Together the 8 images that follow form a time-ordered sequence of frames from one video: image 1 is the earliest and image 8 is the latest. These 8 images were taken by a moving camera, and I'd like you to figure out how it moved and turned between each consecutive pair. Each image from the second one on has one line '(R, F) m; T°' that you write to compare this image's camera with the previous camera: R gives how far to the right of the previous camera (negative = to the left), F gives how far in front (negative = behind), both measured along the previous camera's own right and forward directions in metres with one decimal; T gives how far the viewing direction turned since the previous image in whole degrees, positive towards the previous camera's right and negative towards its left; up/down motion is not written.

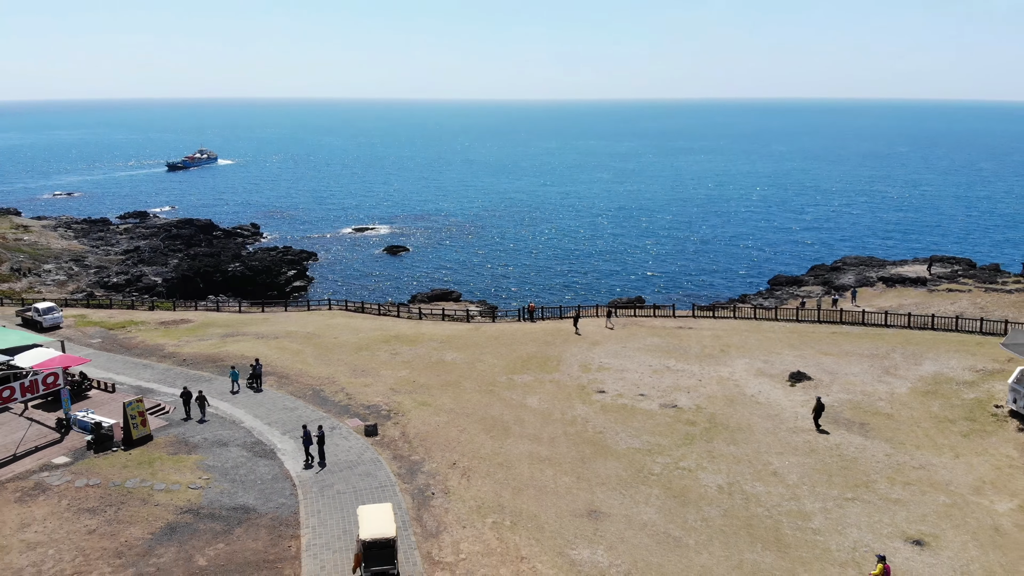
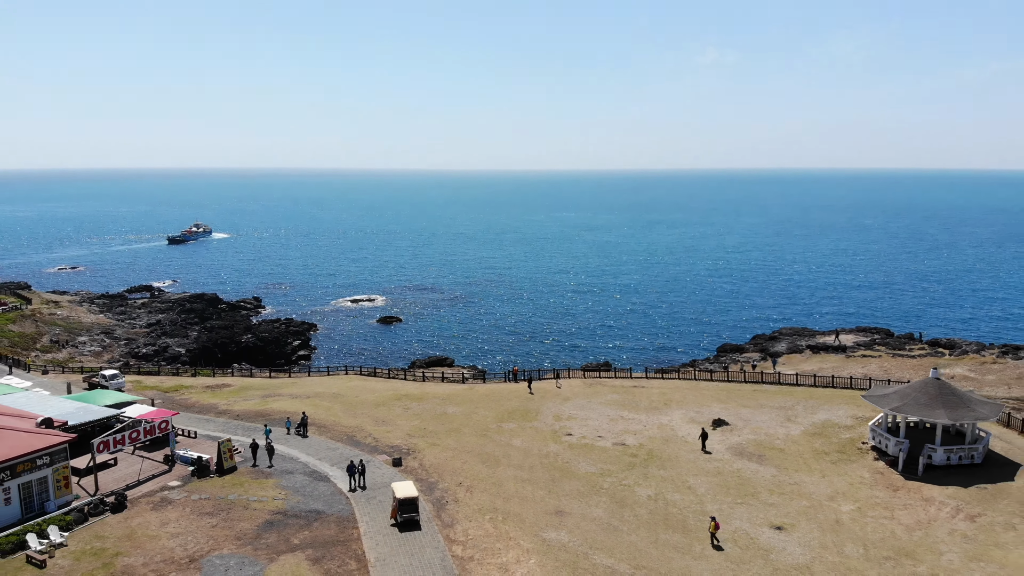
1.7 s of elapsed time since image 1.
(-0.2, -6.3) m; +1°
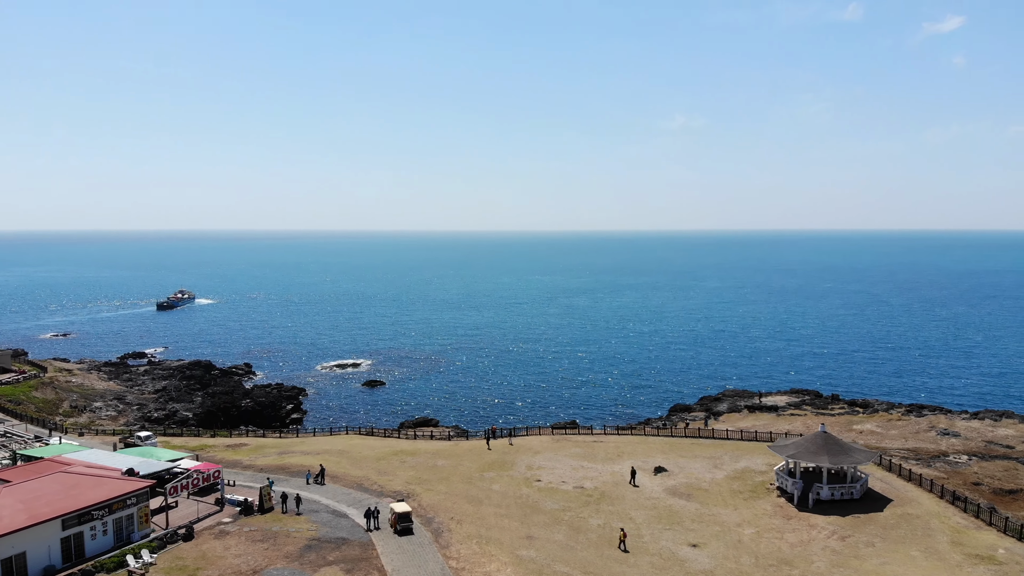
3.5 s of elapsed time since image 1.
(-0.2, -6.5) m; +2°
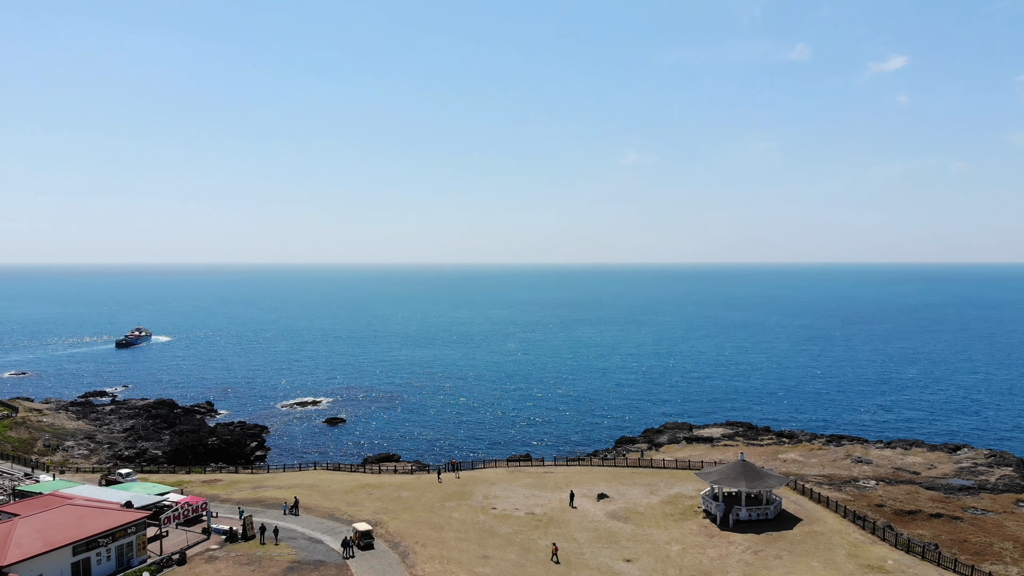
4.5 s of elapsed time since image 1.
(0.0, -4.0) m; +3°
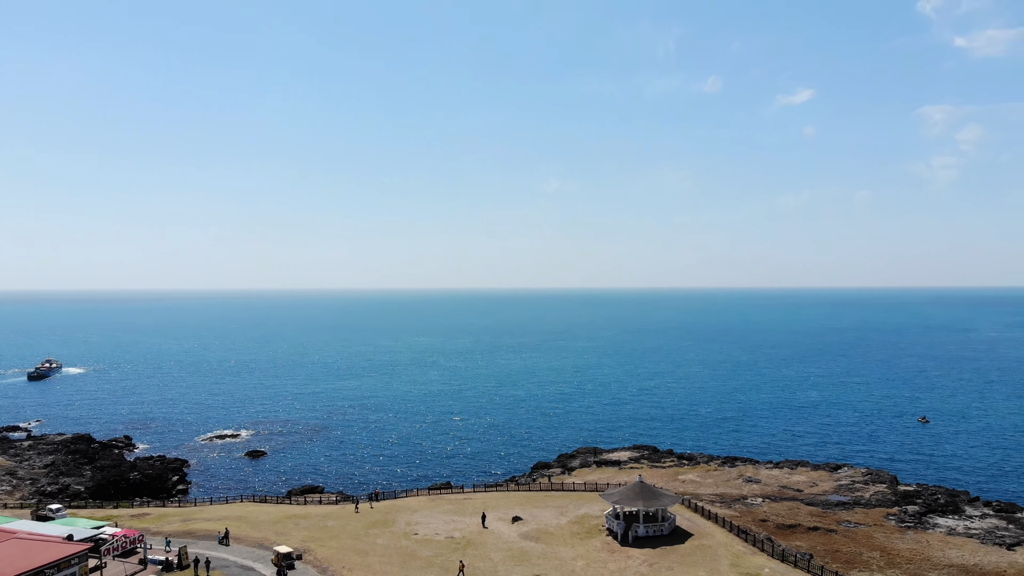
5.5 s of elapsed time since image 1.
(+0.1, -3.4) m; +5°
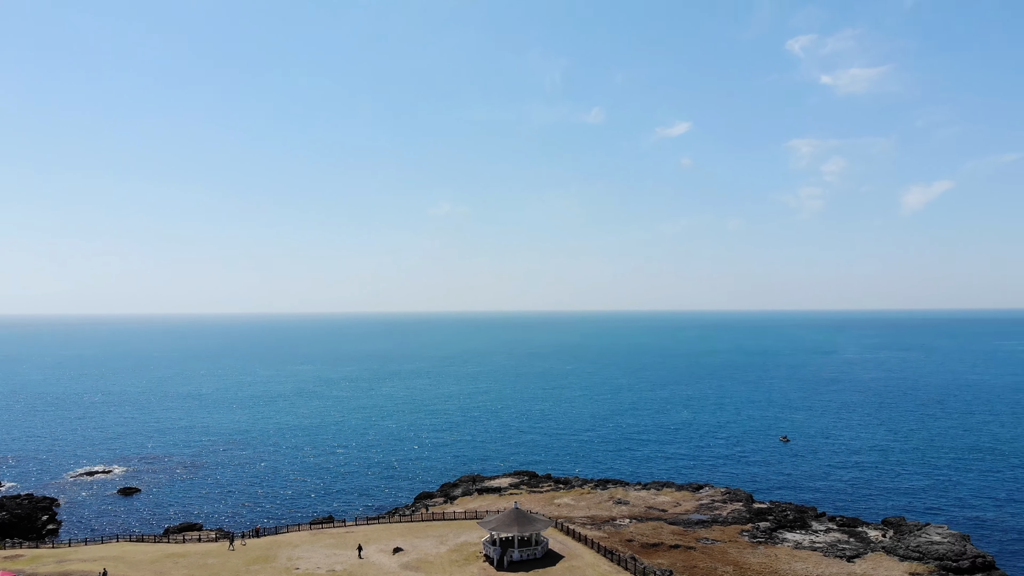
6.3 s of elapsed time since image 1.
(+0.3, -2.3) m; +8°
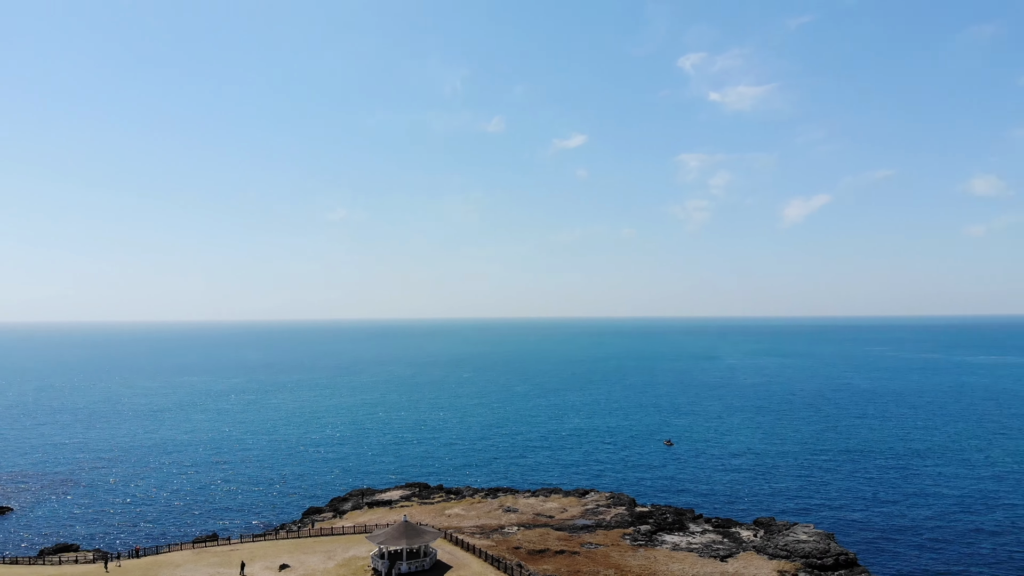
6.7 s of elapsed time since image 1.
(+0.4, -1.1) m; +7°
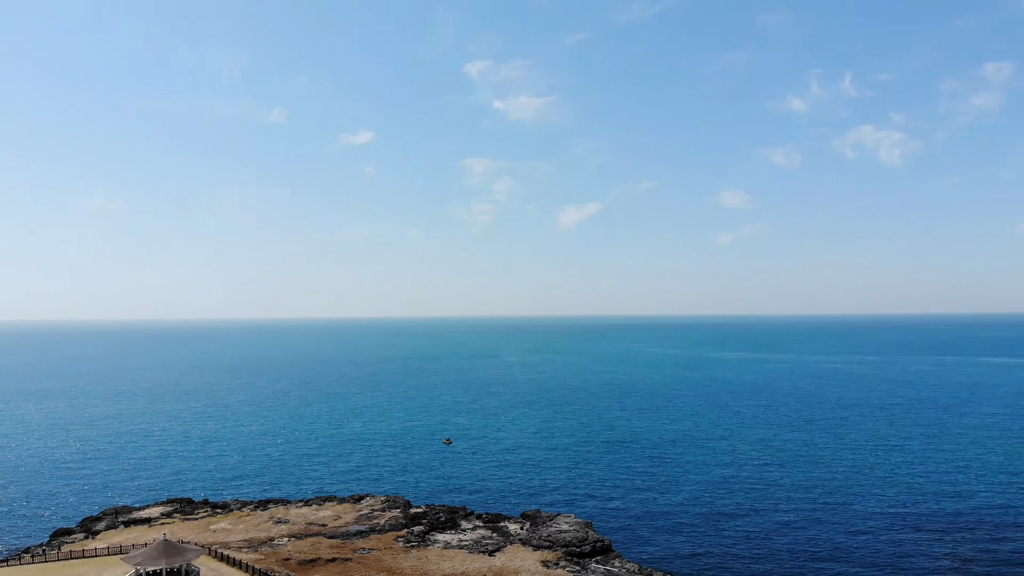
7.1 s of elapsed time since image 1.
(+0.5, -1.2) m; +15°
